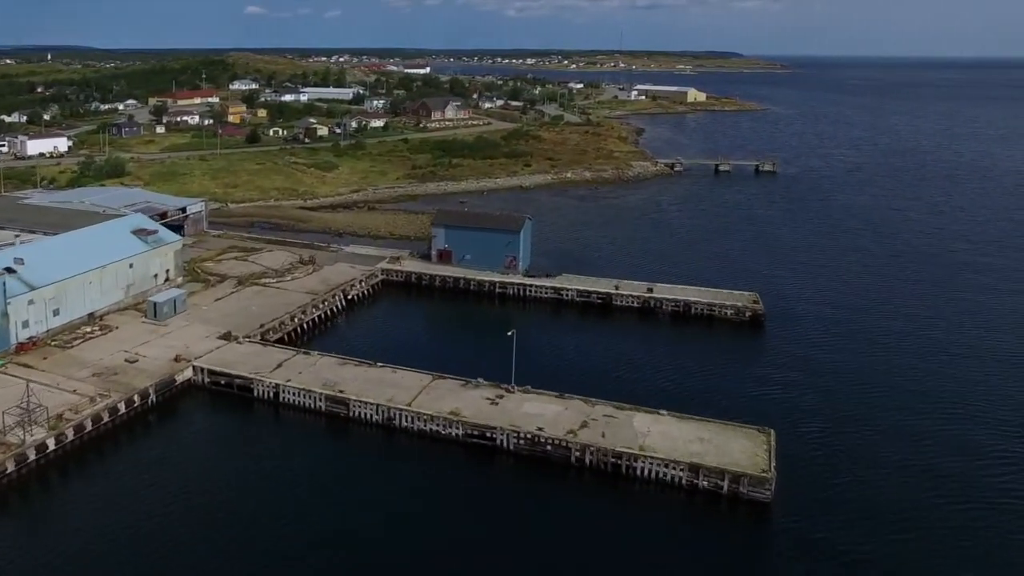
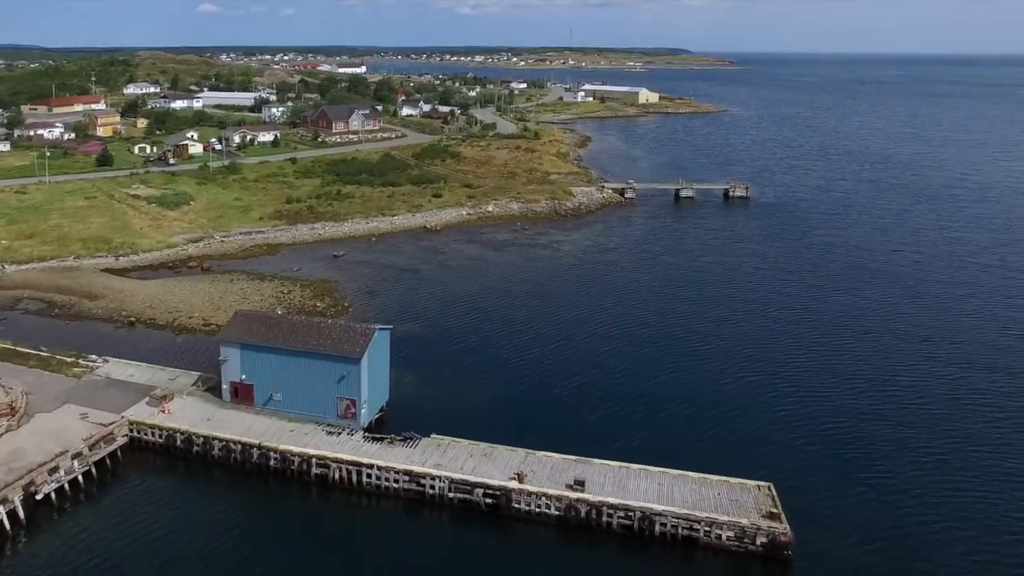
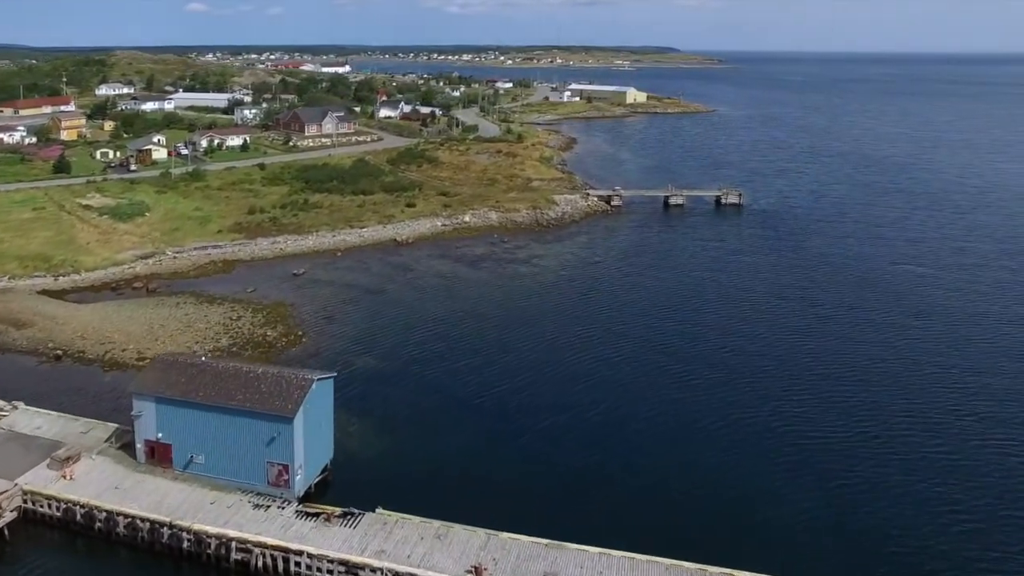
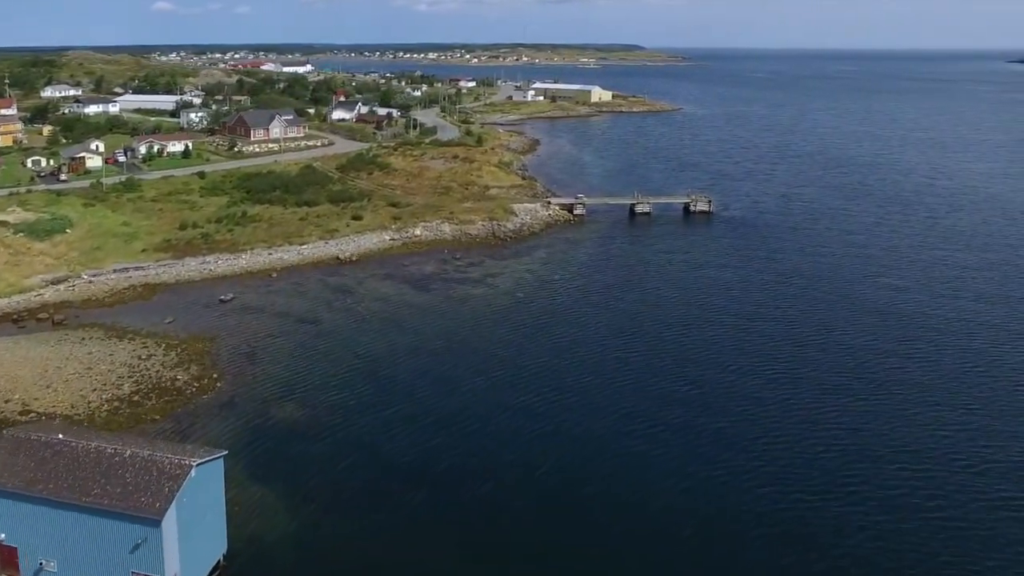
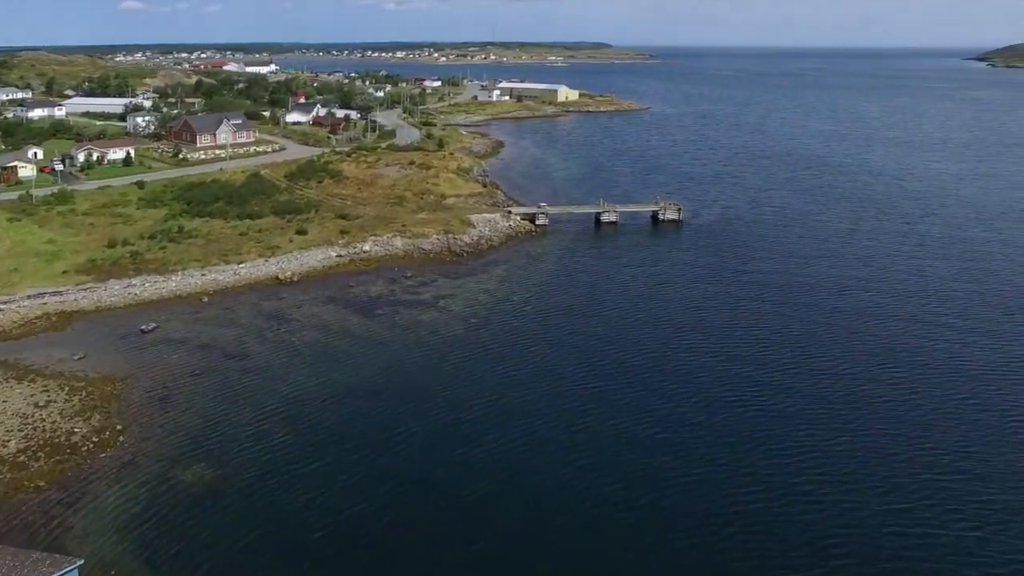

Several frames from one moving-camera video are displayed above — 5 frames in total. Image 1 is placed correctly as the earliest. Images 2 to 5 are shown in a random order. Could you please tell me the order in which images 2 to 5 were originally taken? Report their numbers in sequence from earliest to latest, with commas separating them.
2, 3, 4, 5
